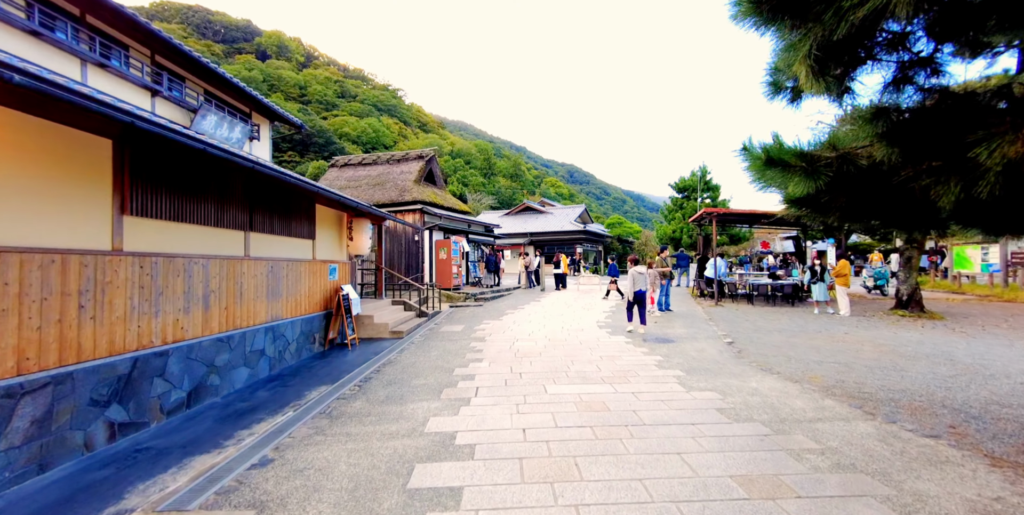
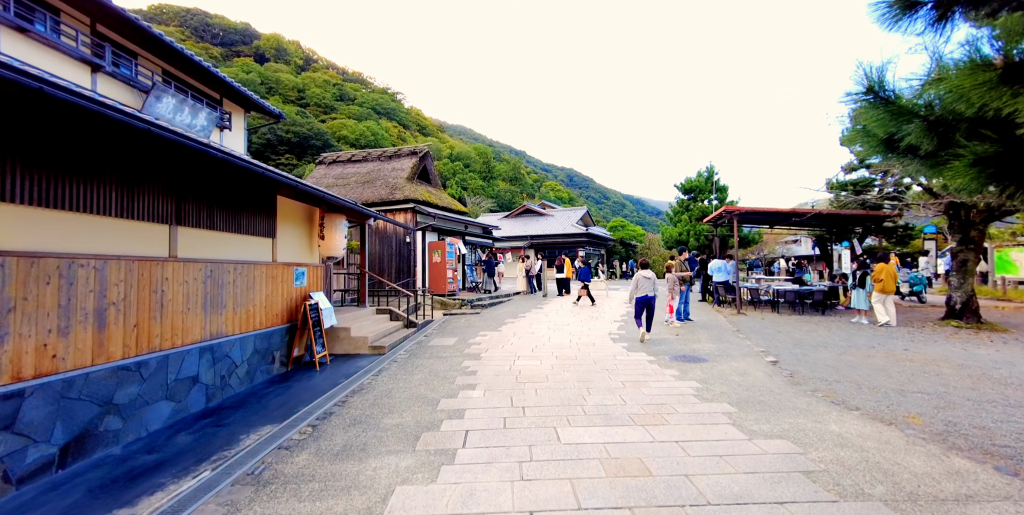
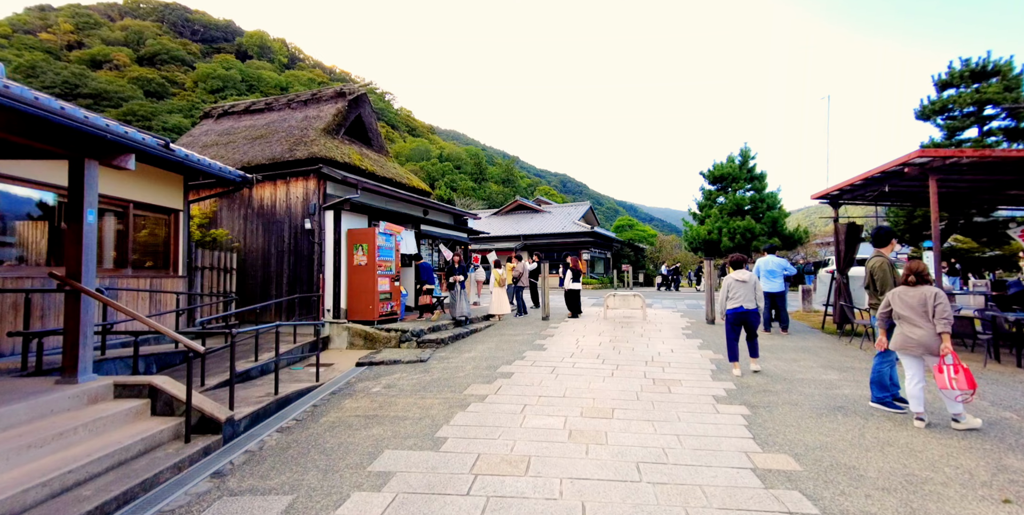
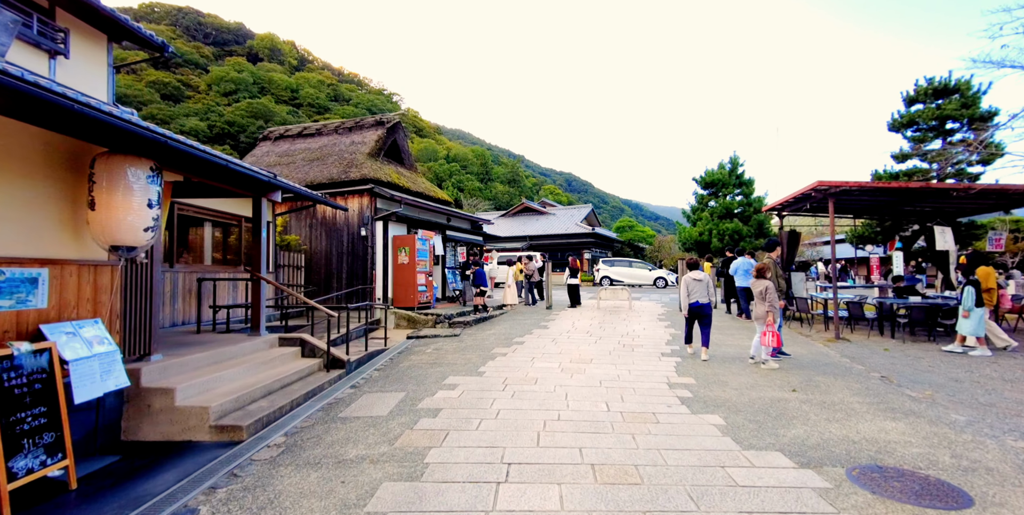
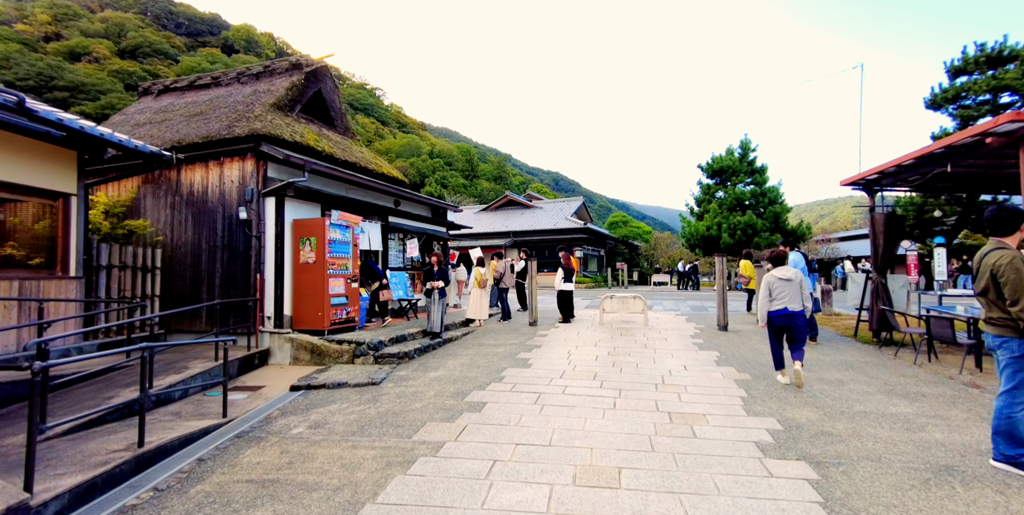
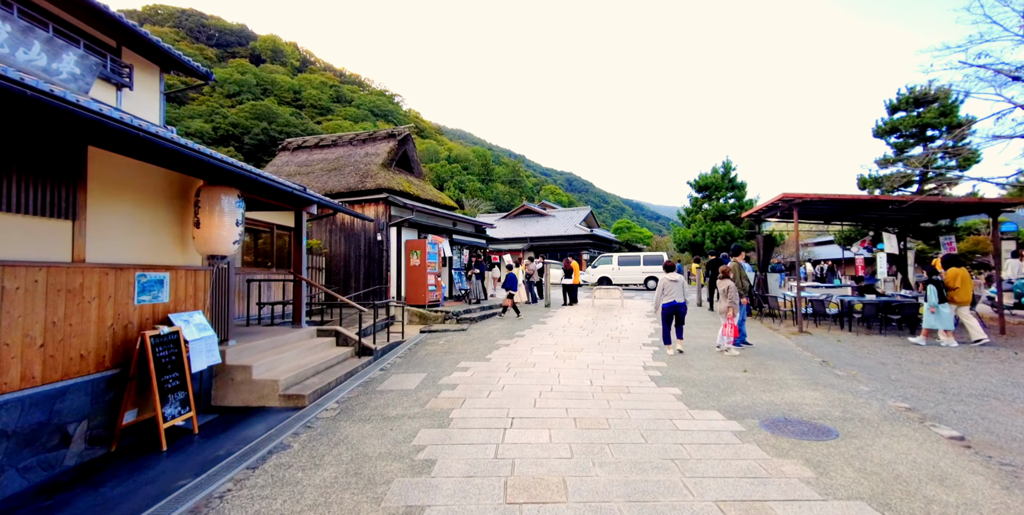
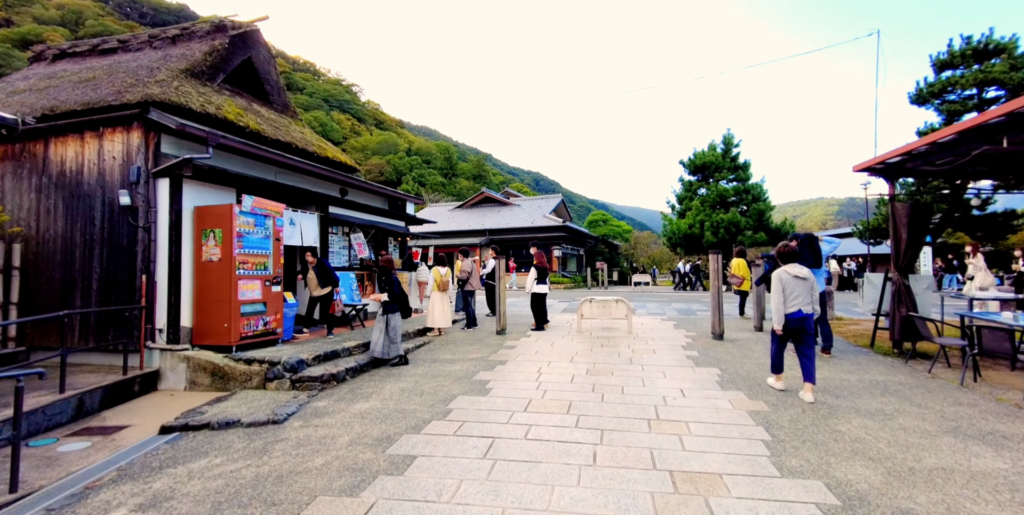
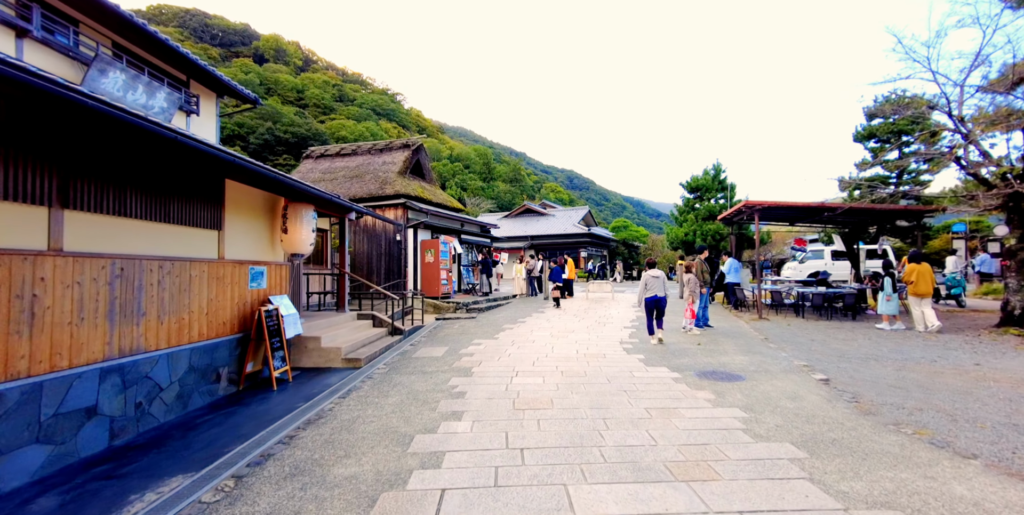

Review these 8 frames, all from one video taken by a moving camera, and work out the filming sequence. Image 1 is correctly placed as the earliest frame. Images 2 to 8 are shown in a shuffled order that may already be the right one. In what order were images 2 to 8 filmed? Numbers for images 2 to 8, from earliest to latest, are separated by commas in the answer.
2, 8, 6, 4, 3, 5, 7
